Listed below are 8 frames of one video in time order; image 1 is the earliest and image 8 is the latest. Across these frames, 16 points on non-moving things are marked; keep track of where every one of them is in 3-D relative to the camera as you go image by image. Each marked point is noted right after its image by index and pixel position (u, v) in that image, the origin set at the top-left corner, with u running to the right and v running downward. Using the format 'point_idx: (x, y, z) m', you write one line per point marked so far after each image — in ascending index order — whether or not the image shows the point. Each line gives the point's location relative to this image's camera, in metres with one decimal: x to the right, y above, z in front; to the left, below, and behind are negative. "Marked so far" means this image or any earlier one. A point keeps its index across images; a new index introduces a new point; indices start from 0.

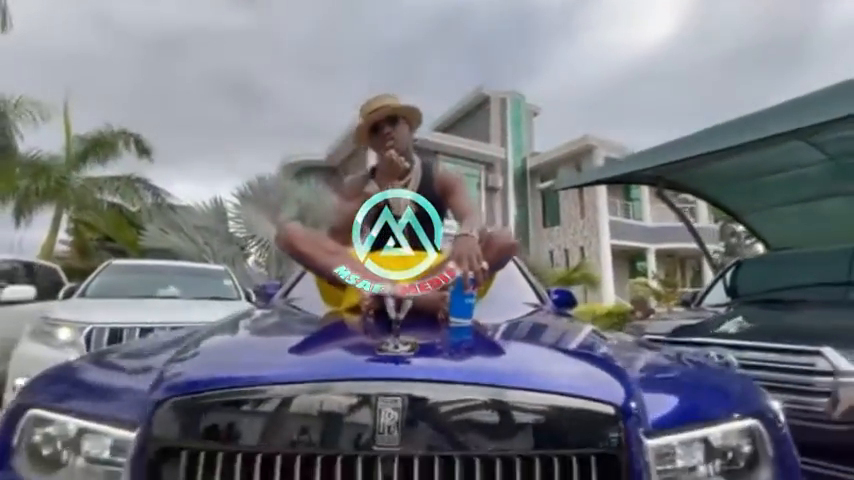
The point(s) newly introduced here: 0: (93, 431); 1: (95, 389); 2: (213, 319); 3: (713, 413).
0: (-0.8, -0.4, +0.9) m
1: (-0.8, -0.3, +1.0) m
2: (-1.9, -0.7, +3.5) m
3: (+0.7, -0.4, +0.9) m
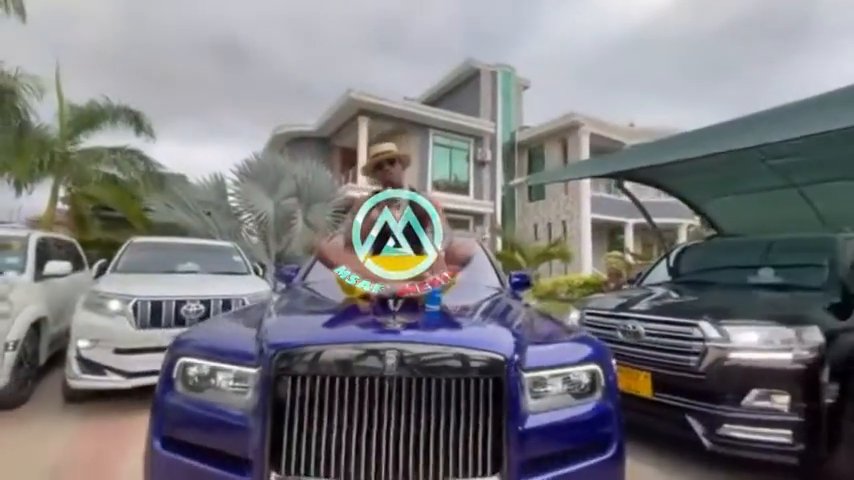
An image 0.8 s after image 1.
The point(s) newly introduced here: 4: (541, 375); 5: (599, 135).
0: (-0.9, -0.5, +1.6) m
1: (-0.9, -0.4, +1.7) m
2: (-2.0, -0.5, +4.1) m
3: (+0.6, -0.5, +1.7) m
4: (+0.4, -0.5, +1.5) m
5: (+7.7, +4.7, +17.8) m
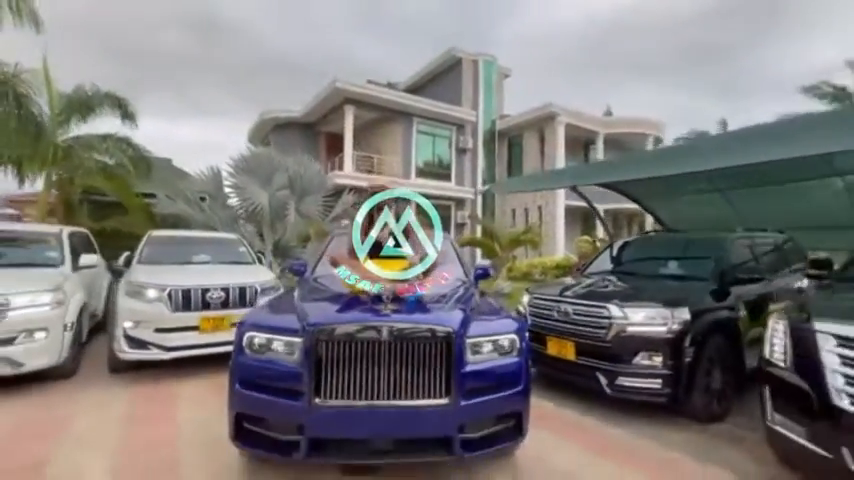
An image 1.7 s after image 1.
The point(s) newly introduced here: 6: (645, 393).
0: (-1.0, -0.6, +2.5) m
1: (-1.0, -0.5, +2.5) m
2: (-2.2, -0.5, +5.0) m
3: (+0.5, -0.6, +2.6) m
4: (+0.3, -0.6, +2.5) m
5: (+6.9, +5.4, +18.7) m
6: (+1.9, -1.3, +3.5) m
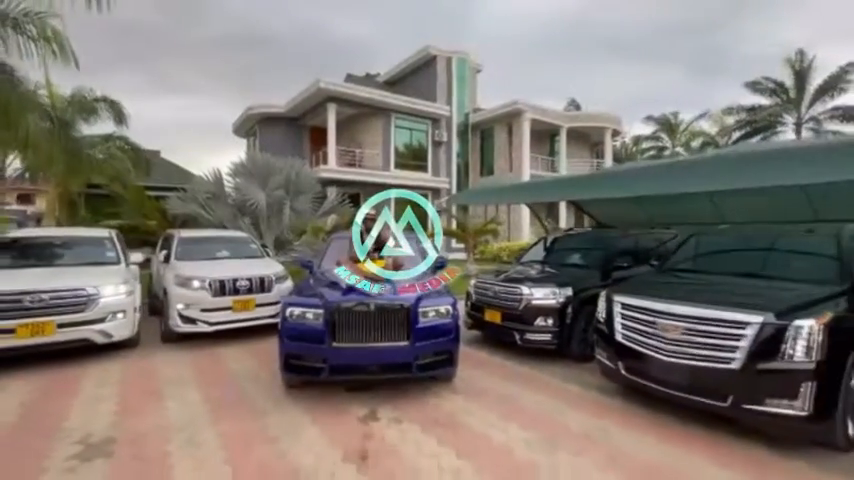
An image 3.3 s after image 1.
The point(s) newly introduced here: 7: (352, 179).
0: (-1.3, -0.8, +4.1) m
1: (-1.4, -0.7, +4.2) m
2: (-2.7, -0.5, +6.6) m
3: (+0.2, -0.7, +4.4) m
4: (0.0, -0.7, +4.2) m
5: (+5.8, +6.2, +20.4) m
6: (+1.5, -1.4, +5.3) m
7: (-3.3, +2.7, +17.4) m
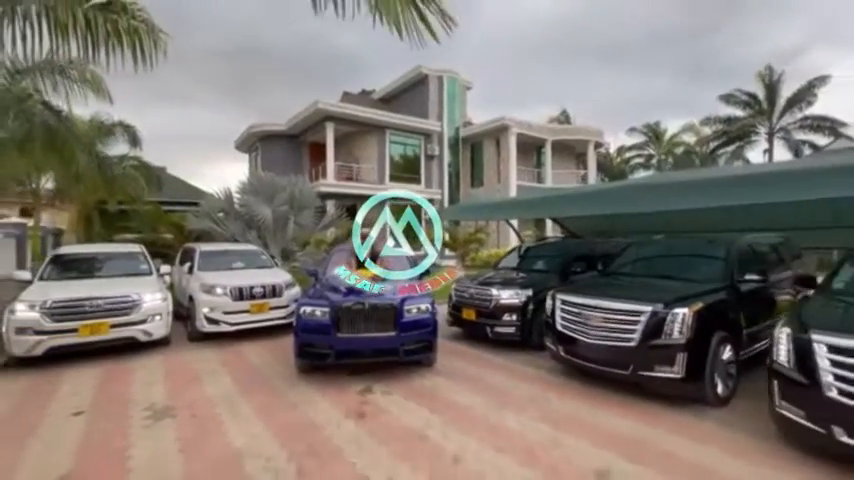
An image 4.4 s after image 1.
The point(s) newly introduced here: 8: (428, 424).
0: (-1.5, -0.9, +5.3) m
1: (-1.6, -0.9, +5.3) m
2: (-2.9, -0.8, +7.7) m
3: (-0.1, -0.9, +5.5) m
4: (-0.2, -0.9, +5.3) m
5: (+5.4, +5.8, +21.7) m
6: (+1.3, -1.5, +6.5) m
7: (-3.7, +2.3, +18.6) m
8: (0.0, -1.9, +4.1) m
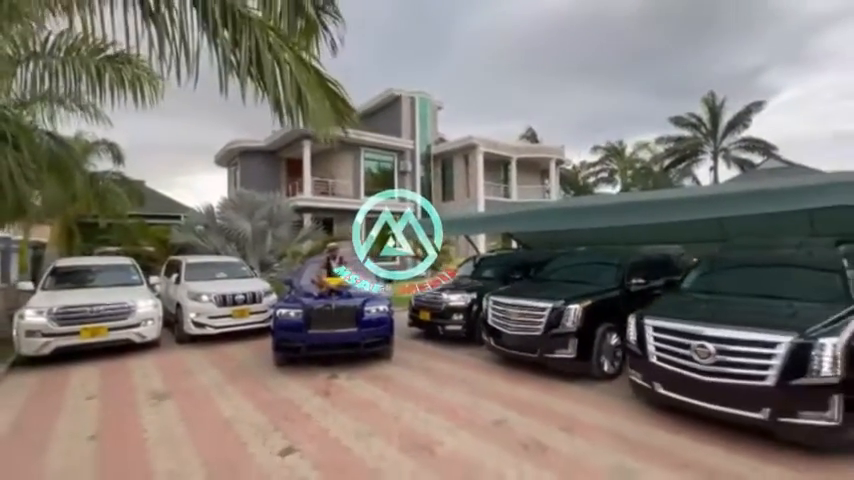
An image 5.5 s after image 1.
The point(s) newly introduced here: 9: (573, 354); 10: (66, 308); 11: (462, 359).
0: (-2.2, -1.2, +6.3) m
1: (-2.3, -1.1, +6.4) m
2: (-3.7, -1.1, +8.7) m
3: (-0.8, -1.1, +6.6) m
4: (-0.9, -1.1, +6.5) m
5: (+3.8, +5.2, +23.3) m
6: (+0.6, -1.8, +7.7) m
7: (-5.0, +1.7, +19.6) m
8: (-0.6, -2.1, +5.2) m
9: (+2.0, -1.6, +5.4) m
10: (-6.2, -1.2, +6.8) m
11: (+0.6, -2.1, +7.0) m
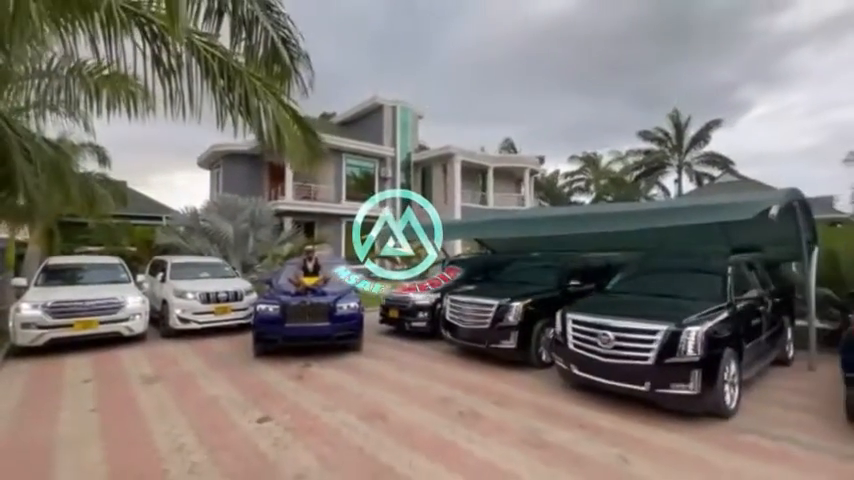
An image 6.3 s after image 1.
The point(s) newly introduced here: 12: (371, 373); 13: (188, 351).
0: (-2.9, -1.2, +7.1) m
1: (-2.9, -1.1, +7.2) m
2: (-4.5, -1.1, +9.4) m
3: (-1.4, -1.2, +7.4) m
4: (-1.6, -1.2, +7.3) m
5: (+2.6, +4.9, +24.3) m
6: (-0.1, -1.9, +8.5) m
7: (-6.1, +1.5, +20.3) m
8: (-1.2, -2.1, +6.0) m
9: (+1.4, -1.7, +6.3) m
10: (-6.8, -1.2, +7.3) m
11: (-0.1, -2.2, +7.8) m
12: (-0.9, -2.1, +6.4) m
13: (-4.7, -2.2, +7.8) m
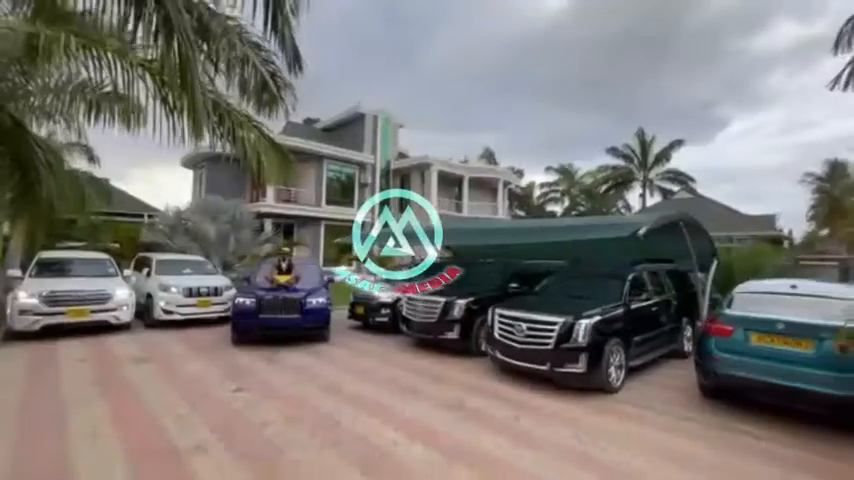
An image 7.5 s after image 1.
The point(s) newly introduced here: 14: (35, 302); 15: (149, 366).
0: (-3.7, -1.2, +8.0) m
1: (-3.8, -1.1, +8.1) m
2: (-5.4, -1.1, +10.3) m
3: (-2.3, -1.2, +8.4) m
4: (-2.4, -1.2, +8.3) m
5: (+1.2, +4.5, +25.5) m
6: (-1.1, -2.0, +9.6) m
7: (-7.4, +1.5, +21.1) m
8: (-2.0, -2.2, +7.0) m
9: (+0.6, -1.8, +7.5) m
10: (-7.7, -1.1, +8.1) m
11: (-1.0, -2.3, +8.9) m
12: (-1.8, -2.2, +7.4) m
13: (-5.6, -2.2, +8.7) m
14: (-7.9, -1.3, +8.0) m
15: (-4.6, -2.1, +6.6) m
